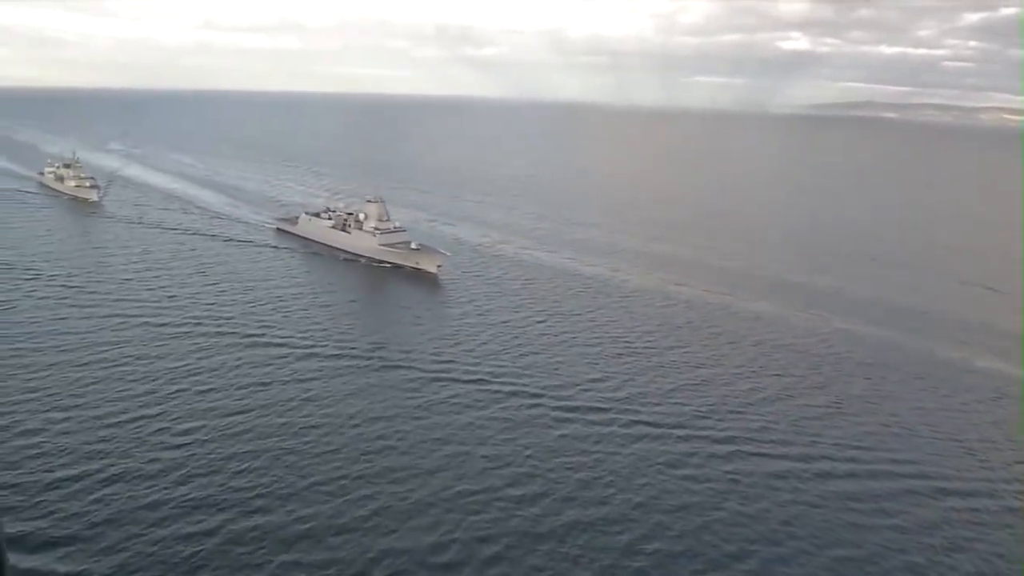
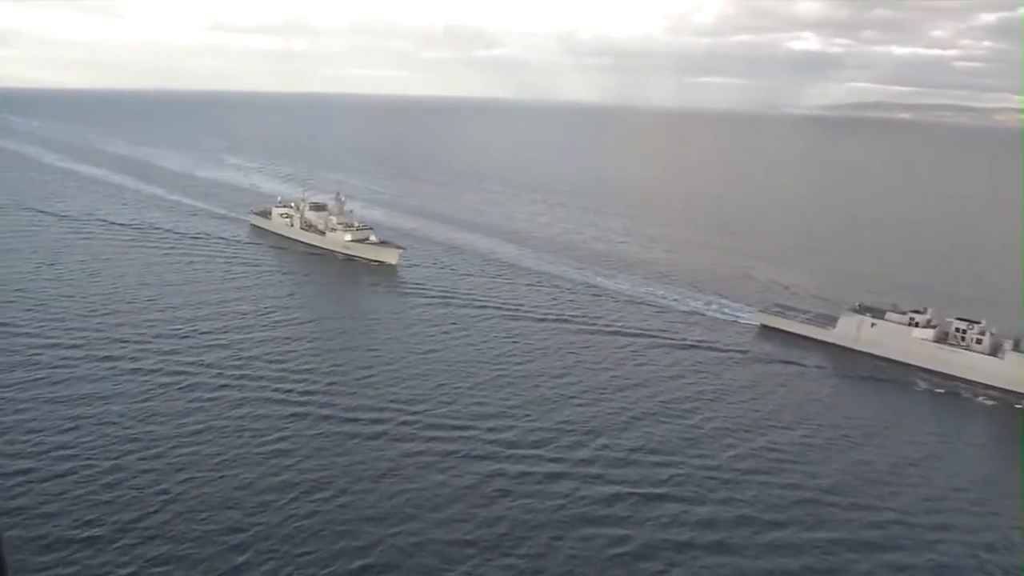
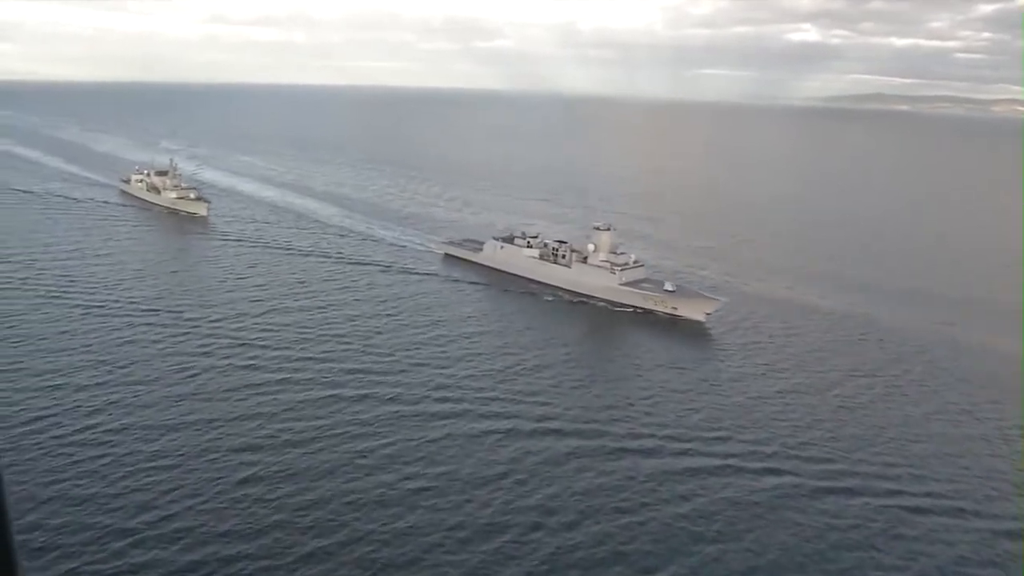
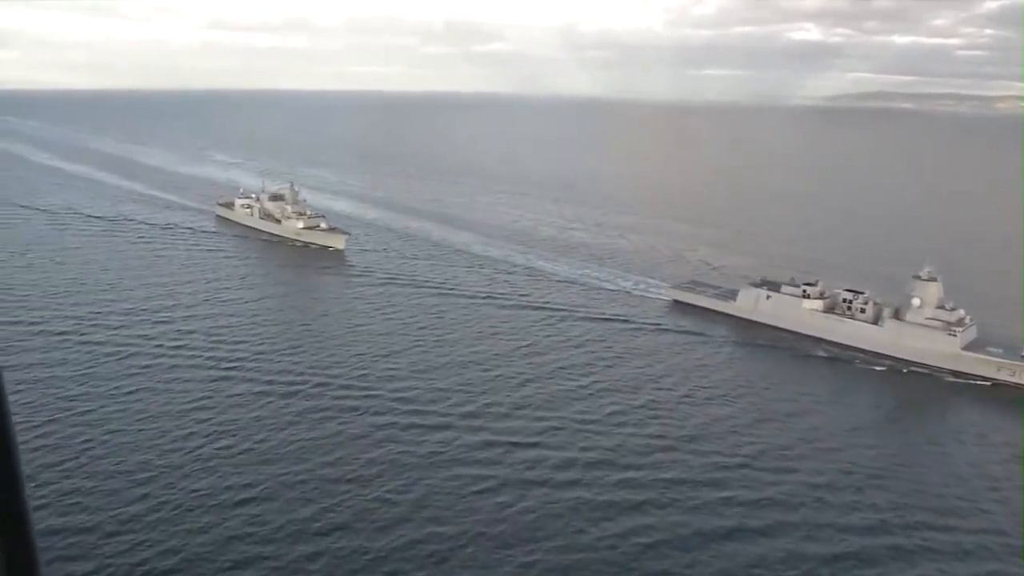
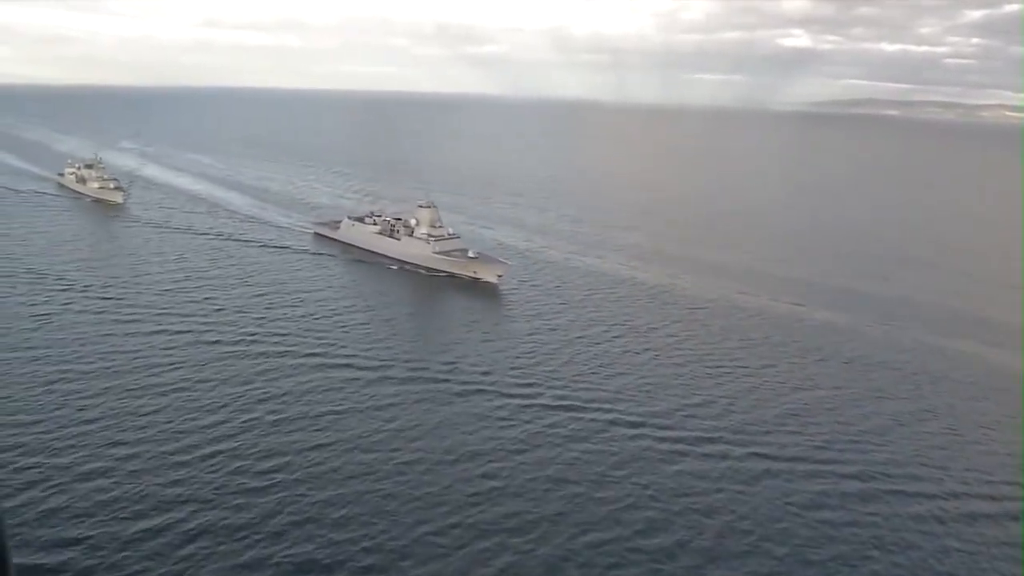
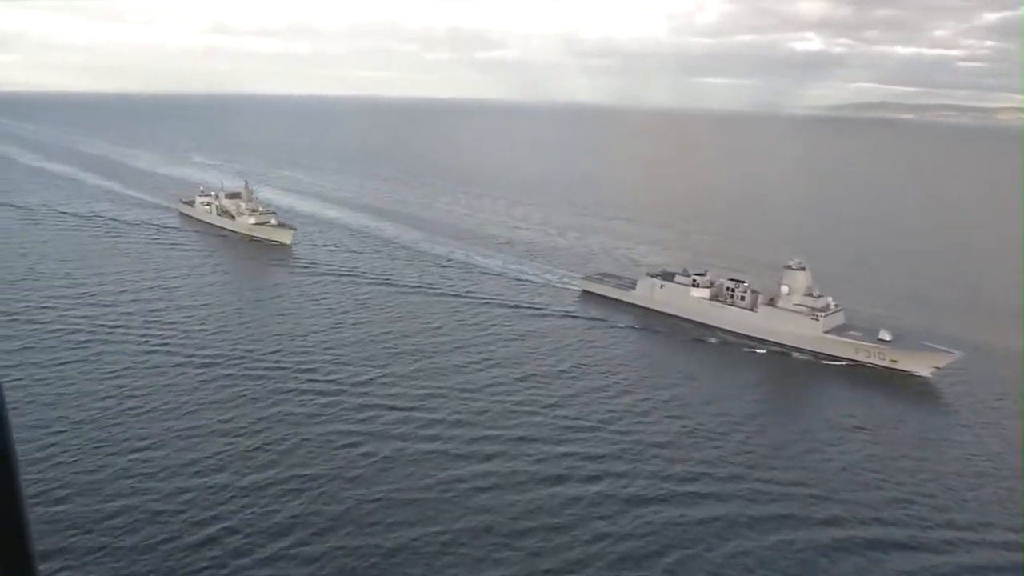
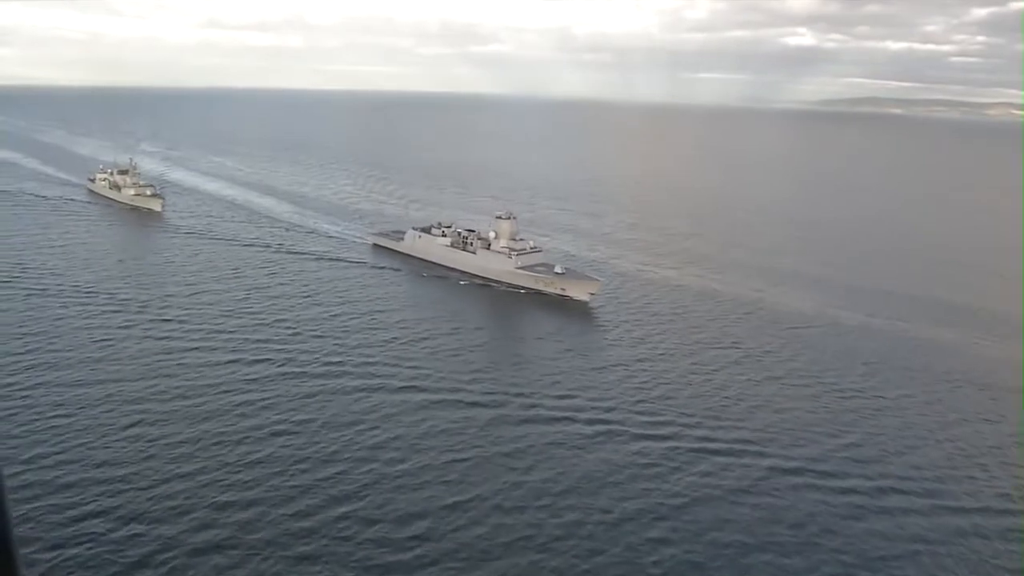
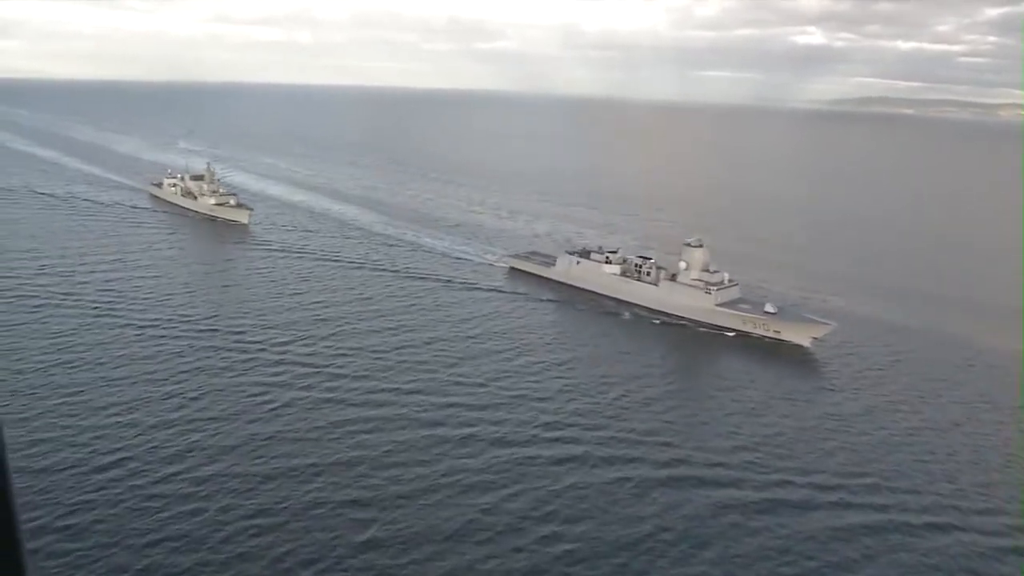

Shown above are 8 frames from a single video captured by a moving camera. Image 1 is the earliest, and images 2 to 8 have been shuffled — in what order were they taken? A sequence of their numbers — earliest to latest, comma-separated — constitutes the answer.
5, 7, 3, 8, 6, 4, 2
